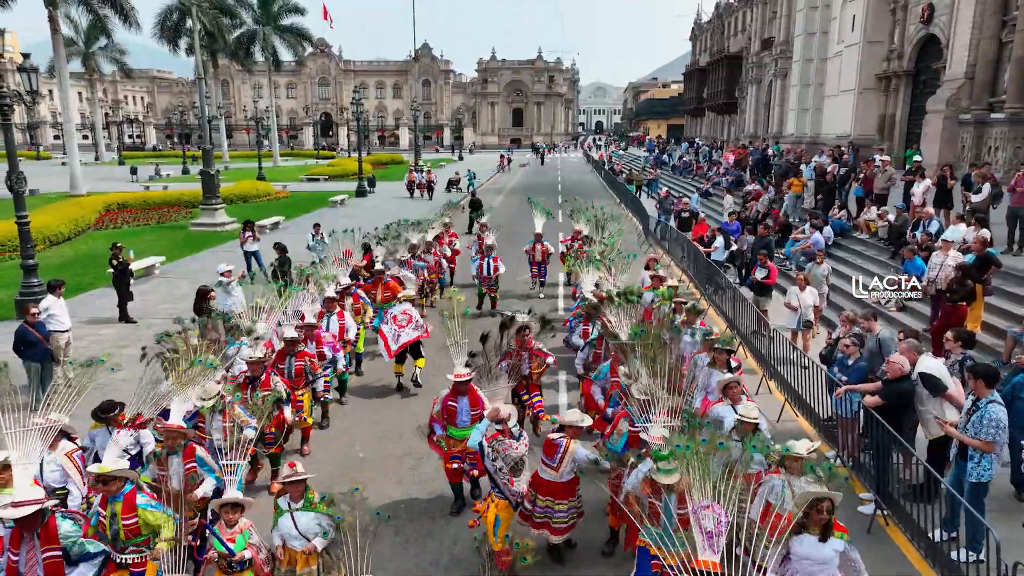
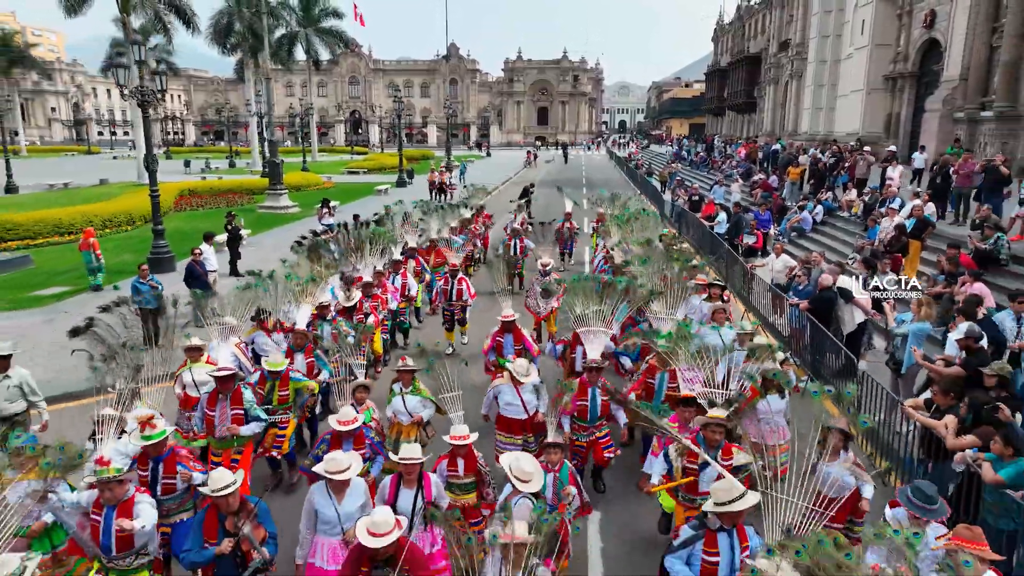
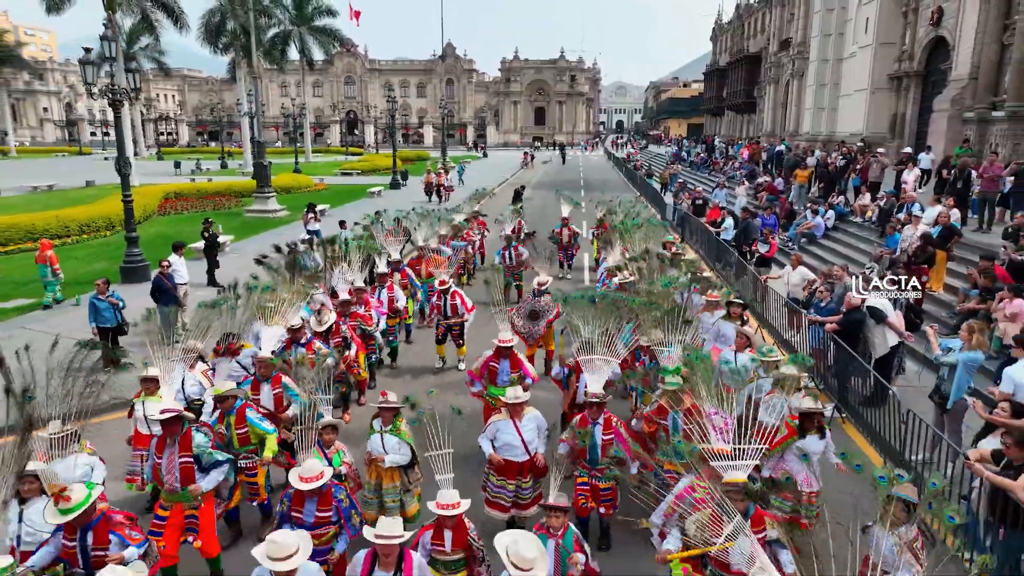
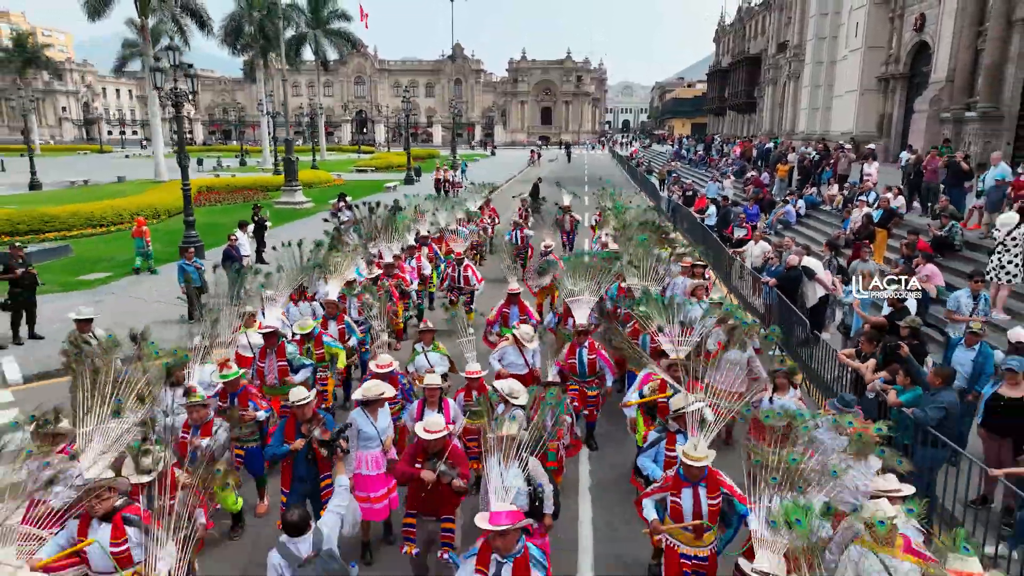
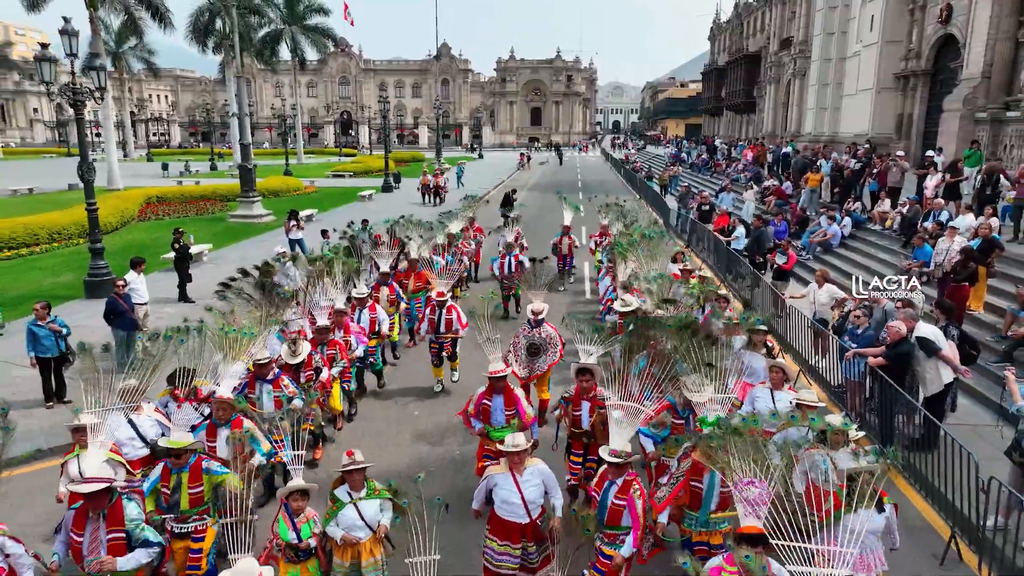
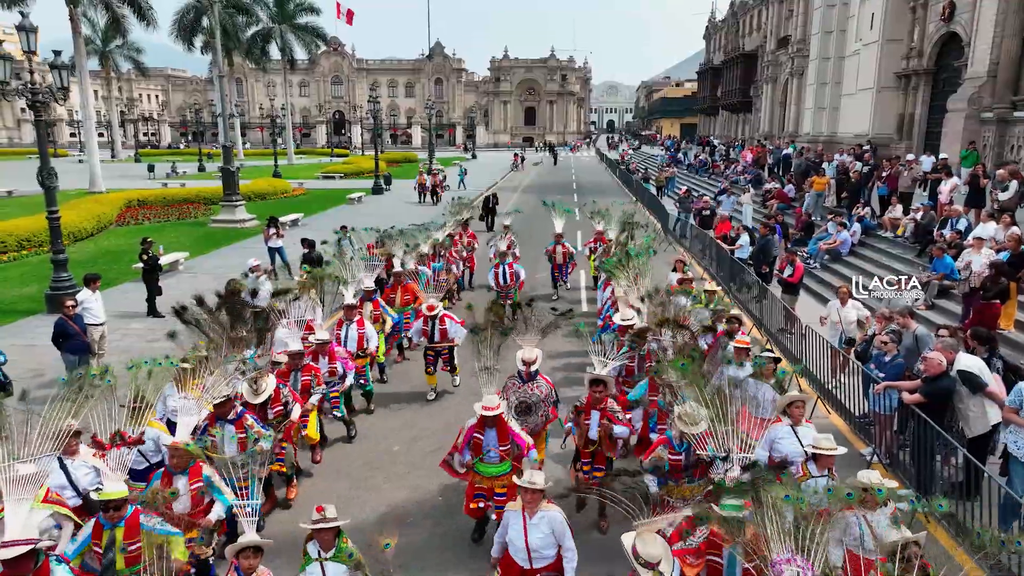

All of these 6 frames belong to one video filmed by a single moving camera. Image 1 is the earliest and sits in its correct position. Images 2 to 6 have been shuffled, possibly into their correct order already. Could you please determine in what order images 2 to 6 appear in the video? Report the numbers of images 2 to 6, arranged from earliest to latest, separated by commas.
6, 5, 3, 2, 4
